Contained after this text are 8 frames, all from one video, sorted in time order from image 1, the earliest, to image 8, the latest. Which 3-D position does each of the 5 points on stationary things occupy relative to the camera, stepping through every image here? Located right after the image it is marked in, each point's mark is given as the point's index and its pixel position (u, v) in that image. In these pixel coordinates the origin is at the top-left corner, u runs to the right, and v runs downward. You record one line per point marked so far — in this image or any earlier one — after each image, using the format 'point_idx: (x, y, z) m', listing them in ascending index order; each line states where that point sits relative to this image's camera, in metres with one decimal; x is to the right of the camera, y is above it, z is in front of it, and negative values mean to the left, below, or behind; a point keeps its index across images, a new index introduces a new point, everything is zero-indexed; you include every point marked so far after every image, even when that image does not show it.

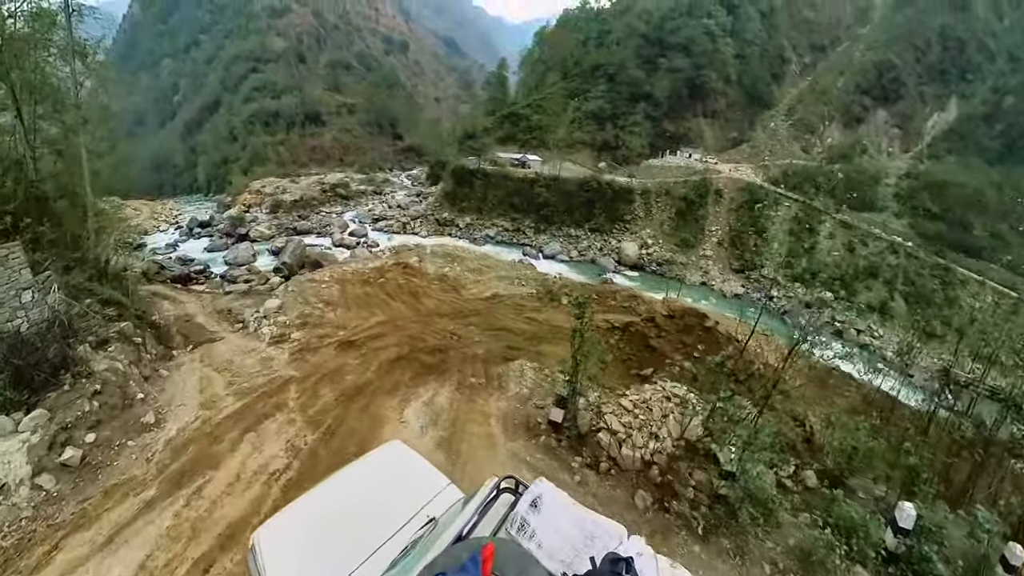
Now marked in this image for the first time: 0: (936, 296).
0: (+14.9, -0.3, +18.5) m
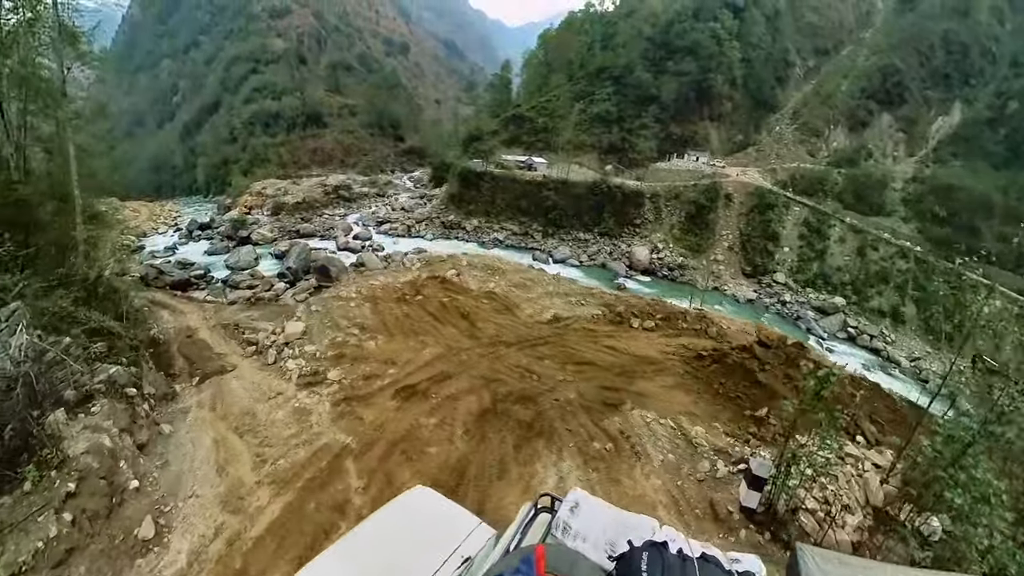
0: (+15.3, -0.4, +18.6) m
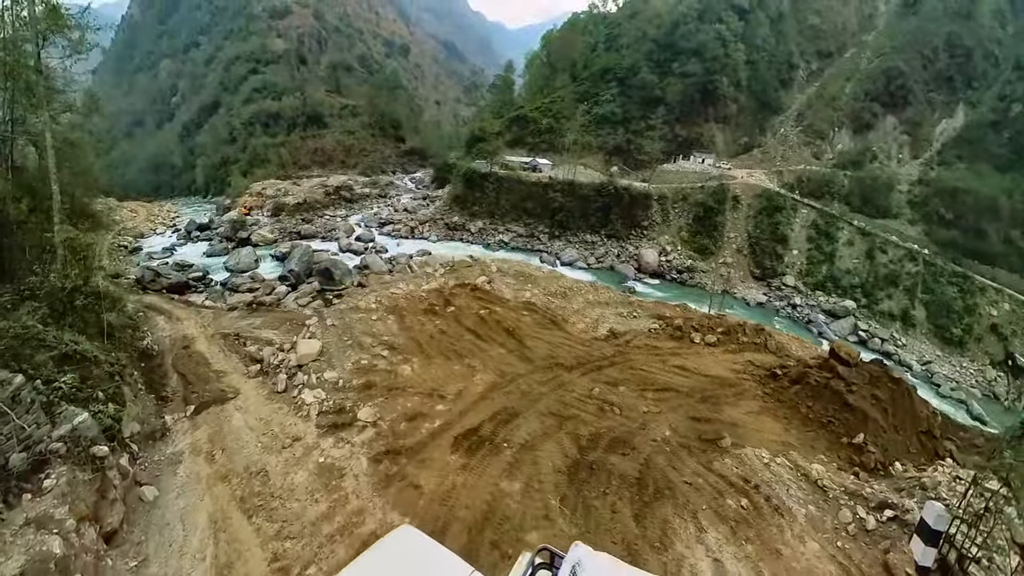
0: (+15.7, -0.5, +18.6) m
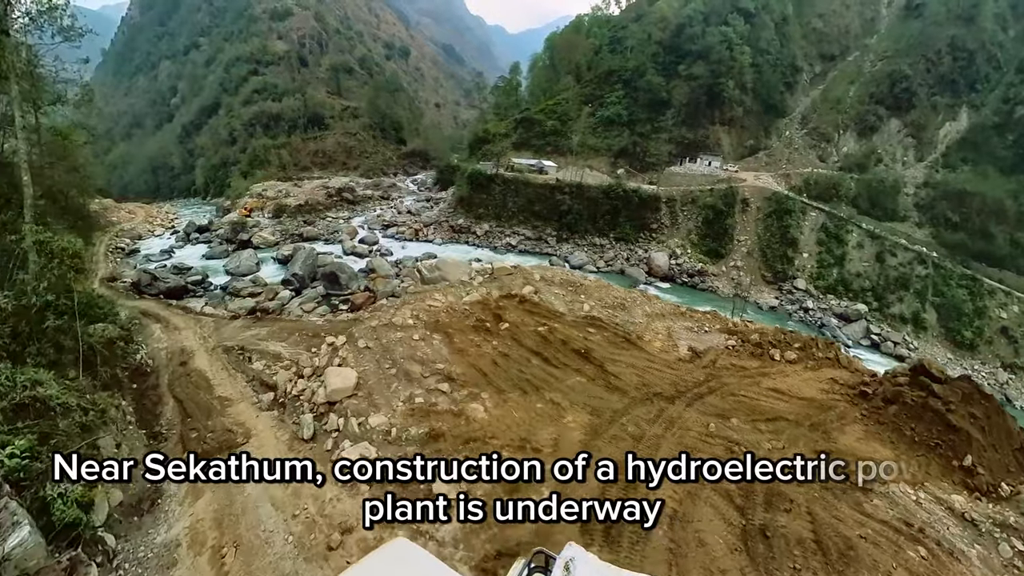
0: (+16.1, -0.6, +18.7) m
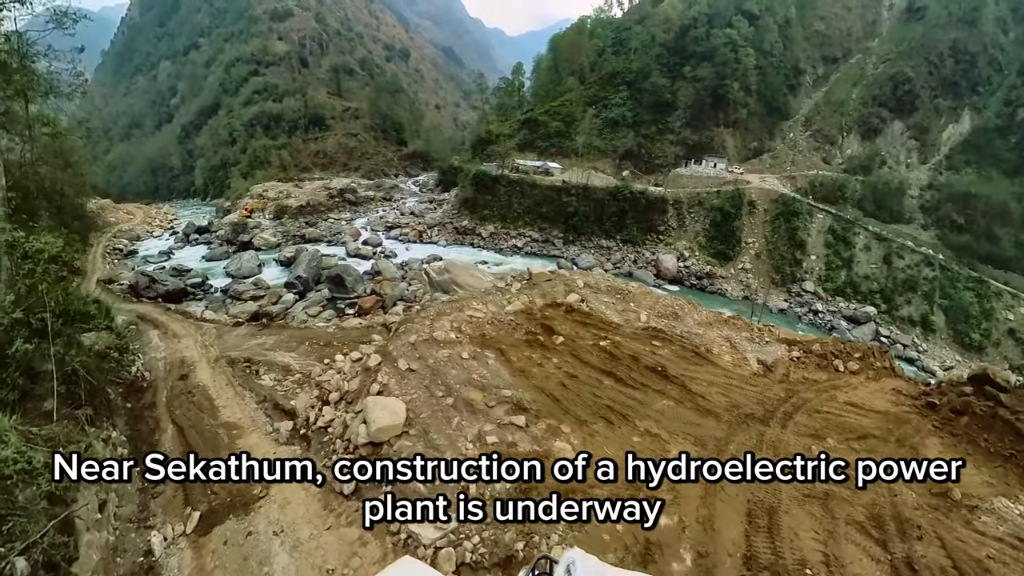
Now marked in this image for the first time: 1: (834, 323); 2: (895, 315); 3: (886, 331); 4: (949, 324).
0: (+16.4, -0.7, +18.8) m
1: (+11.1, -1.2, +18.2) m
2: (+13.9, -1.0, +19.2) m
3: (+12.8, -1.5, +18.2) m
4: (+15.4, -1.3, +18.6) m
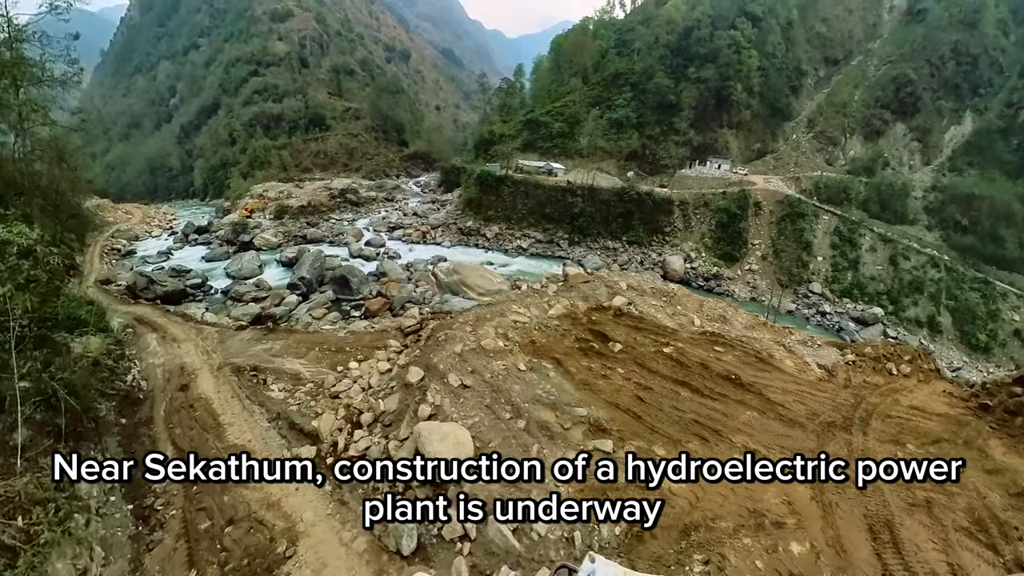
0: (+16.7, -0.8, +18.8) m
1: (+11.4, -1.2, +18.3) m
2: (+14.2, -1.0, +19.3) m
3: (+13.1, -1.5, +18.2) m
4: (+15.7, -1.3, +18.7) m
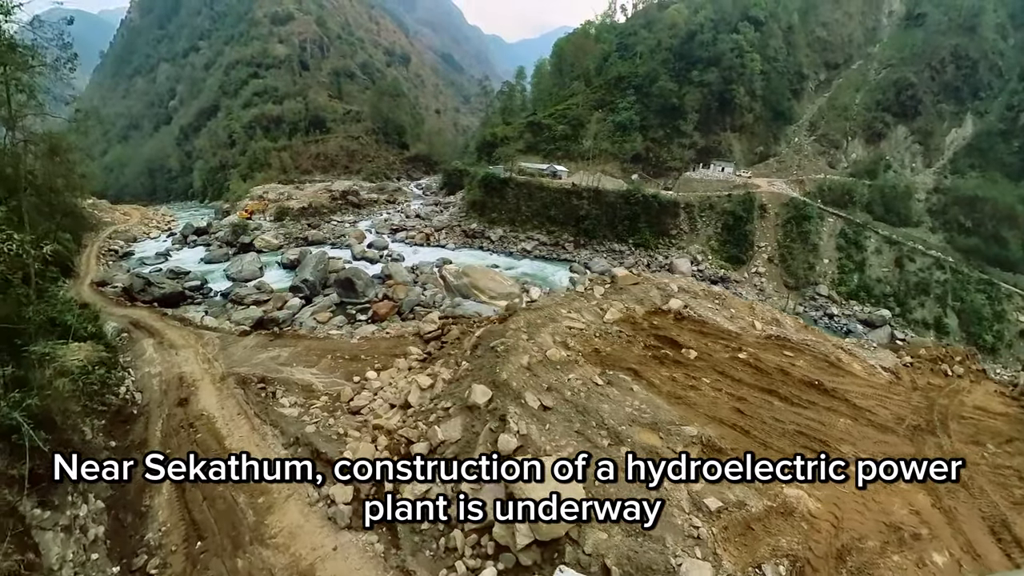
0: (+17.0, -0.8, +19.0) m
1: (+11.7, -1.3, +18.3) m
2: (+14.5, -1.1, +19.4) m
3: (+13.4, -1.6, +18.3) m
4: (+16.0, -1.4, +18.8) m
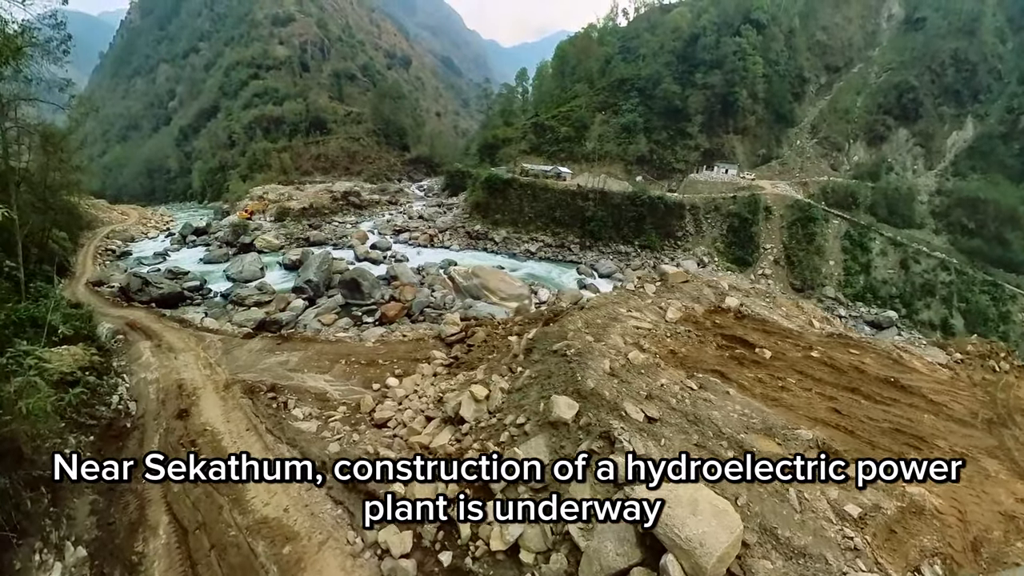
0: (+17.3, -0.9, +19.1) m
1: (+12.0, -1.4, +18.4) m
2: (+14.8, -1.1, +19.5) m
3: (+13.7, -1.6, +18.4) m
4: (+16.3, -1.4, +18.9) m
